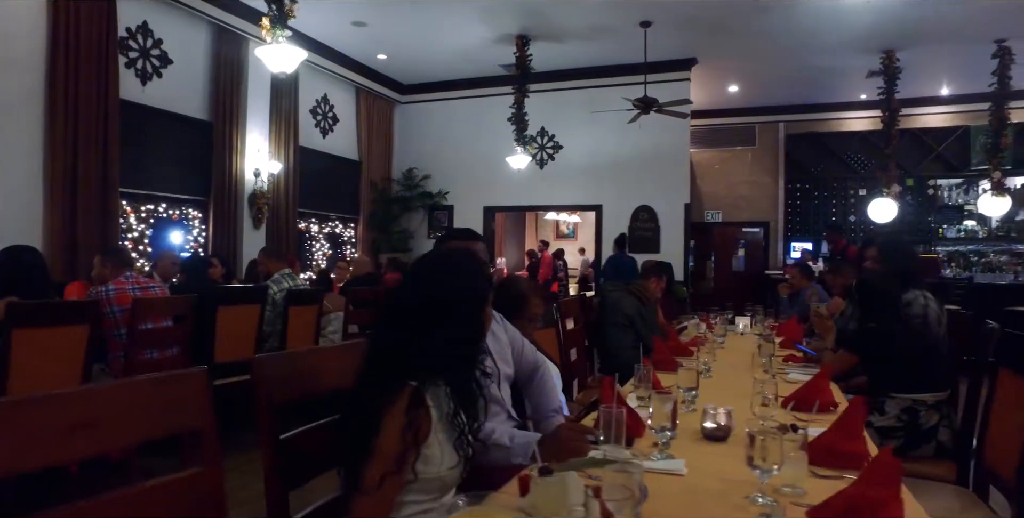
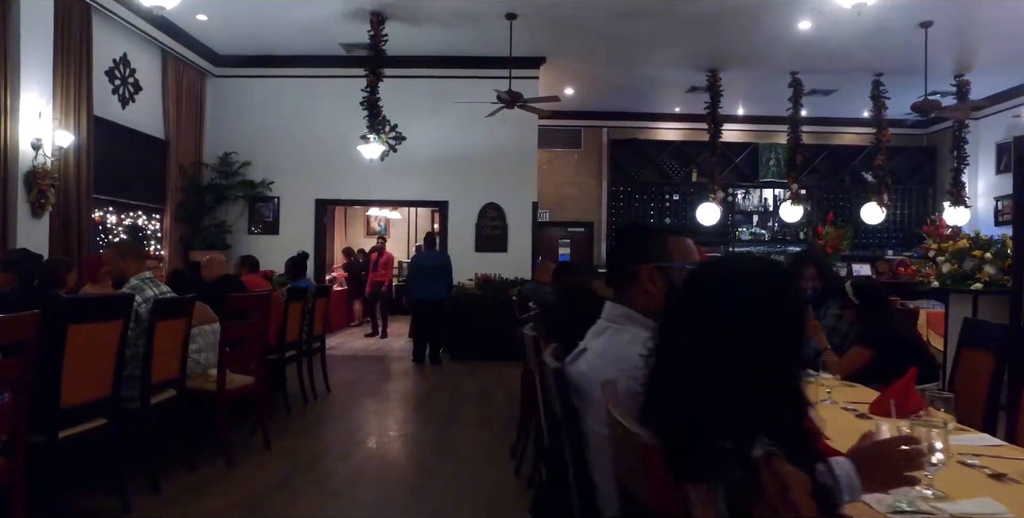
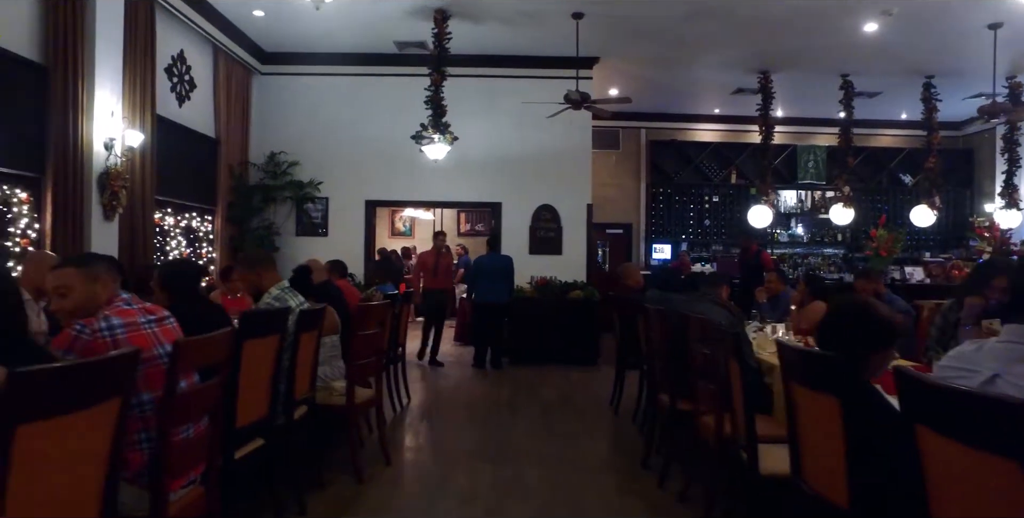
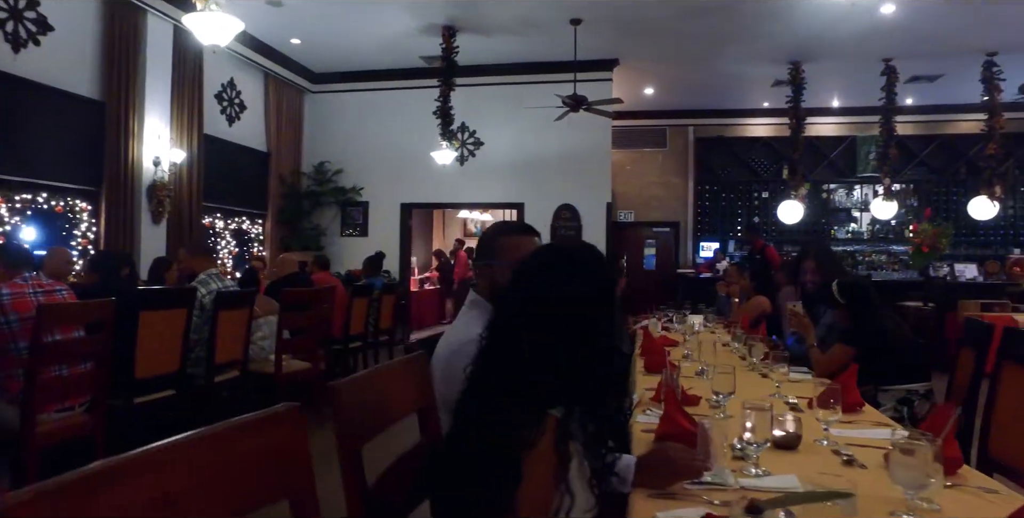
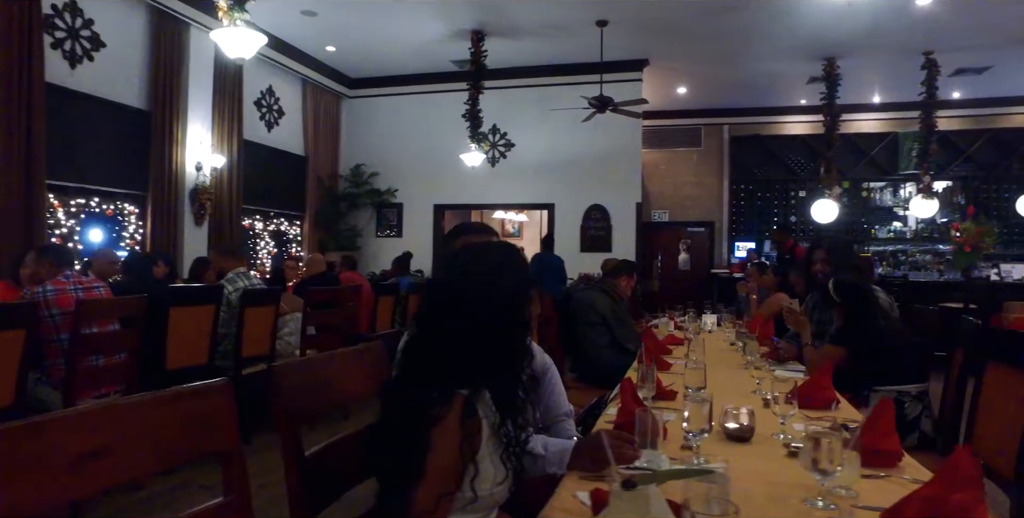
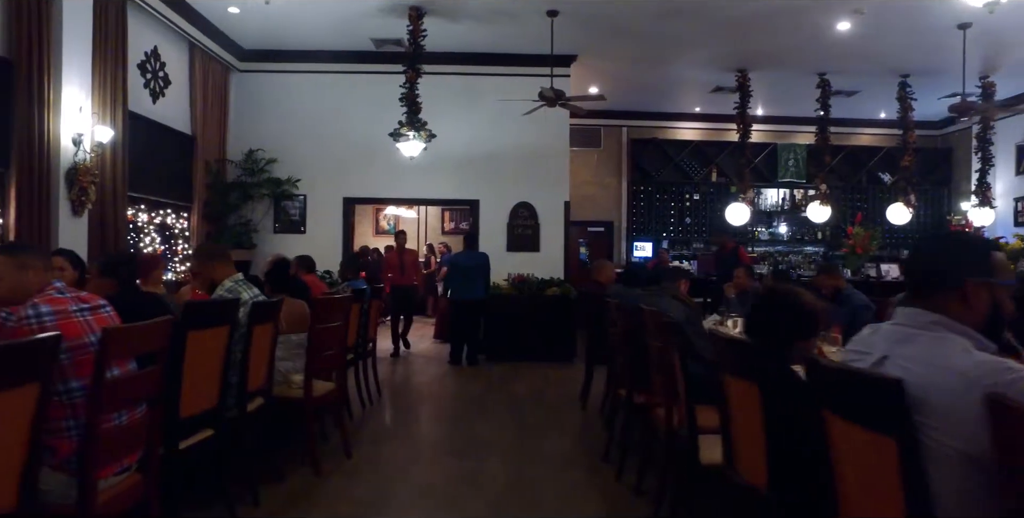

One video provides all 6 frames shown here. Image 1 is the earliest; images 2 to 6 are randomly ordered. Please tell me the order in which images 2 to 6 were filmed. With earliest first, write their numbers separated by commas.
5, 4, 2, 6, 3
